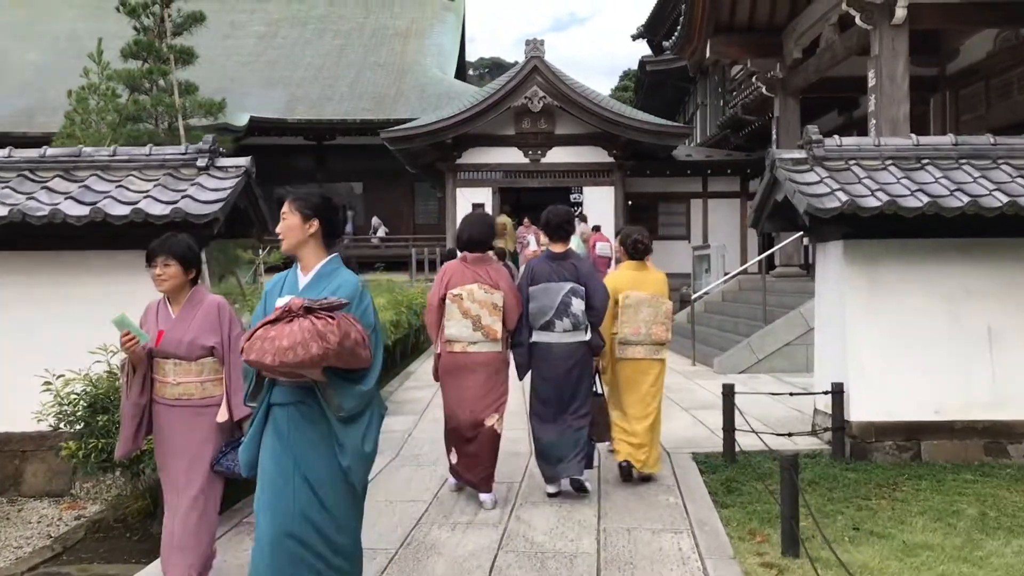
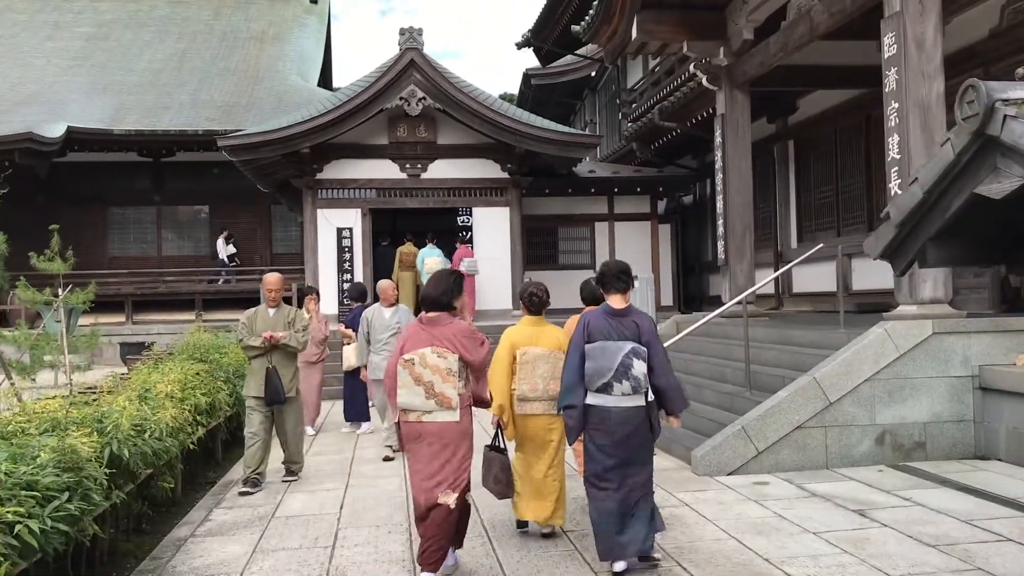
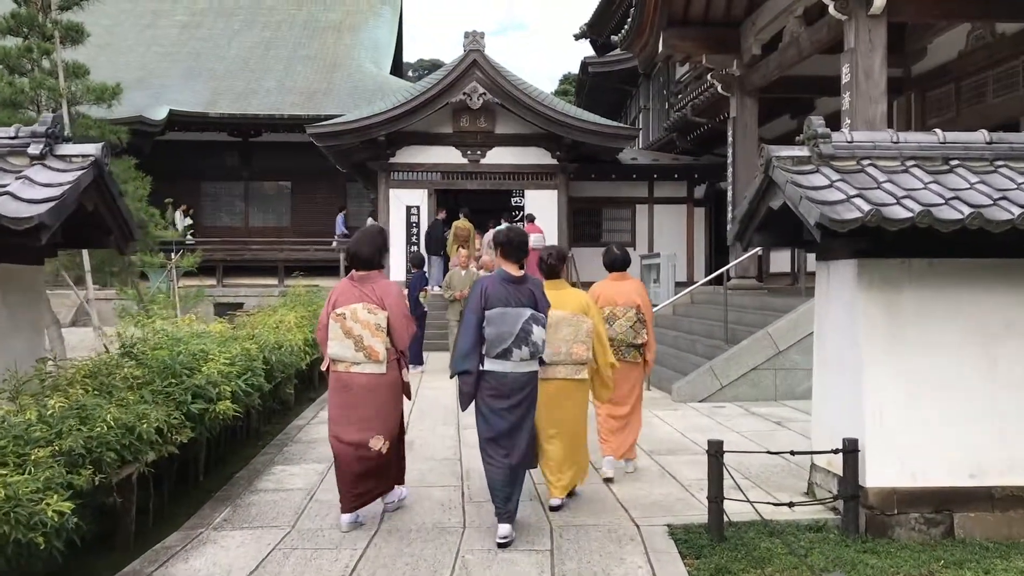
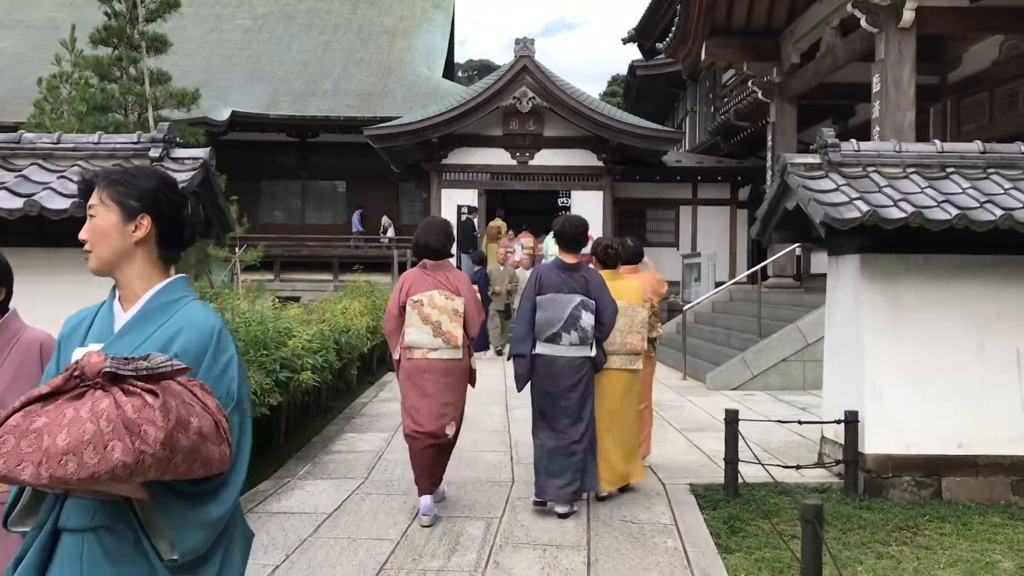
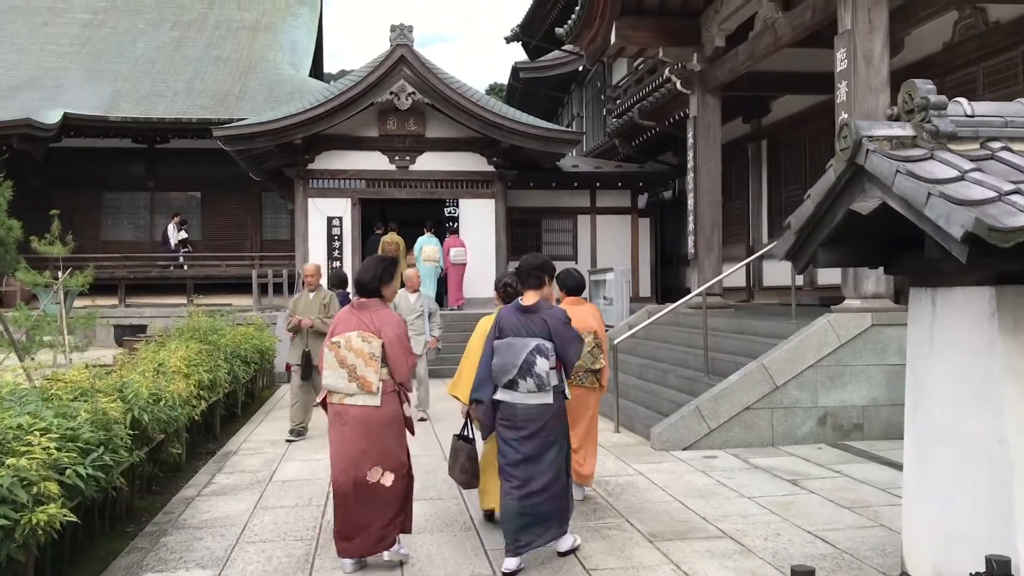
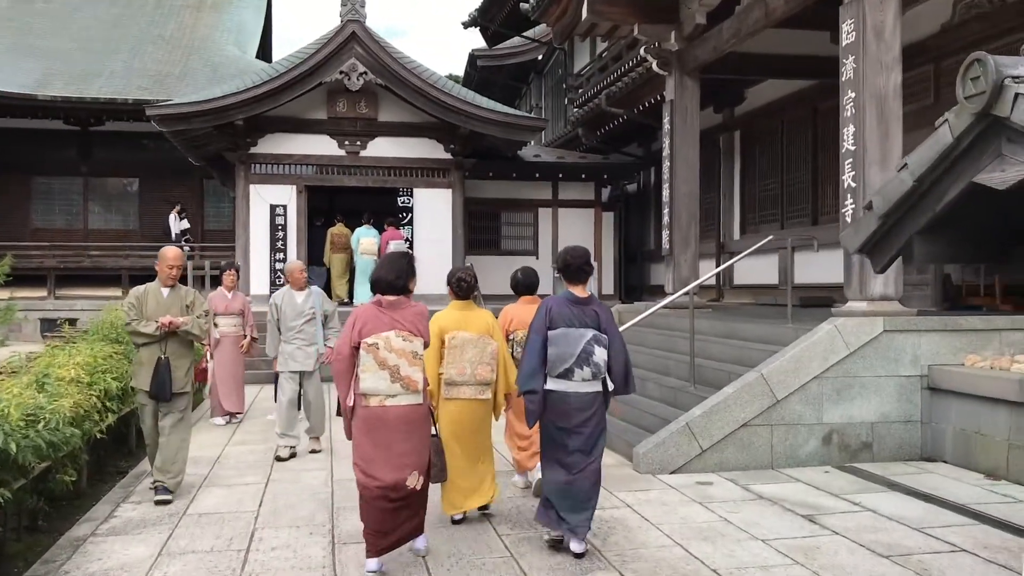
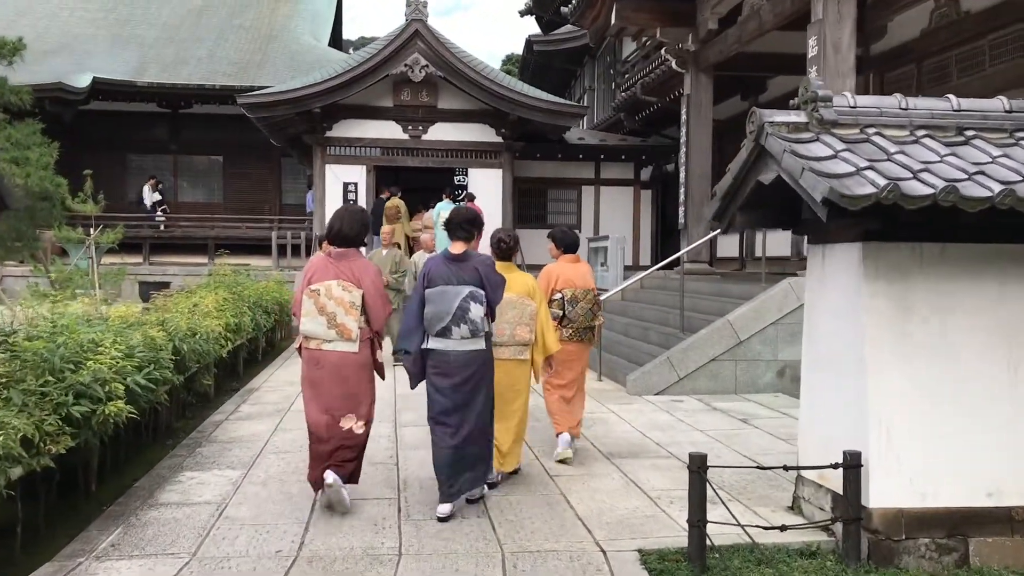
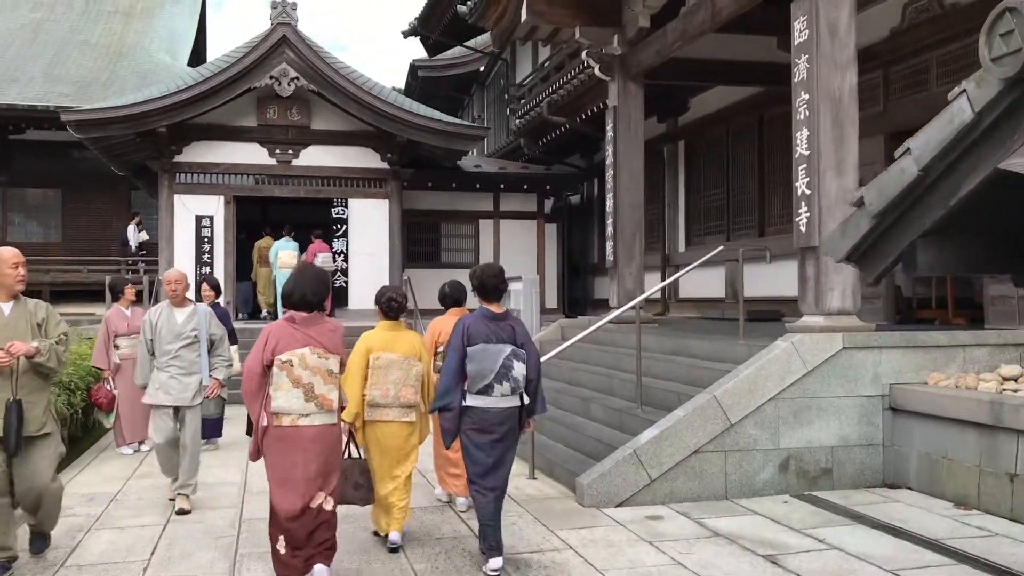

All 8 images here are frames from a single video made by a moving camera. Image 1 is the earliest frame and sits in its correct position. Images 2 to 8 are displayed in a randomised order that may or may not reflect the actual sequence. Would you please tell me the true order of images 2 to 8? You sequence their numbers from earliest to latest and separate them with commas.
4, 3, 7, 5, 2, 6, 8
